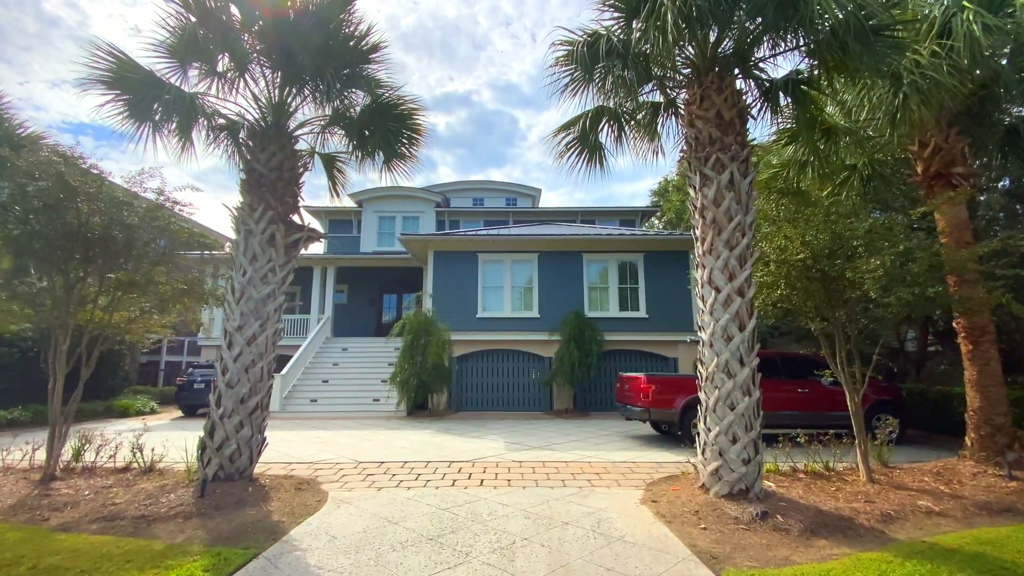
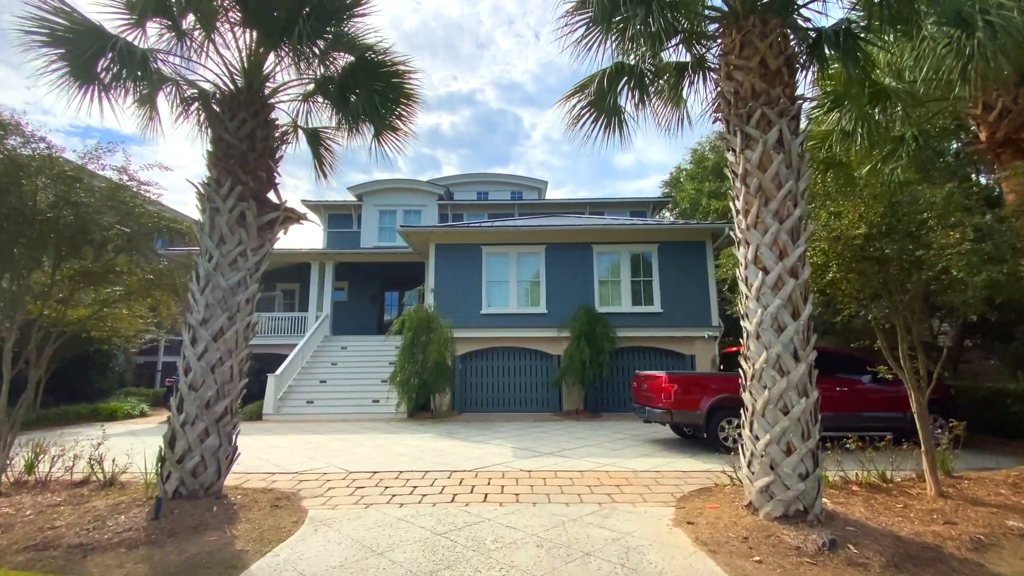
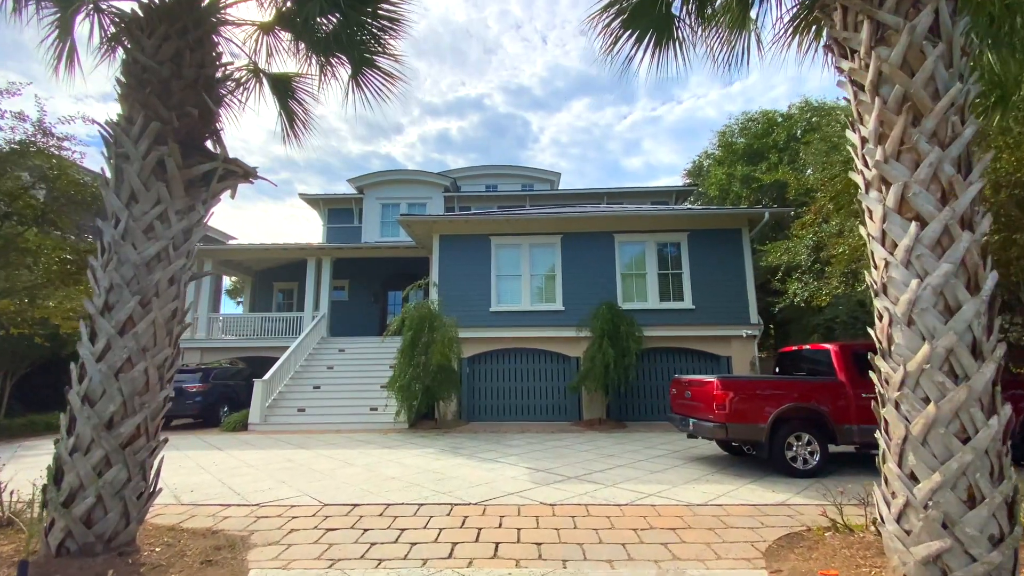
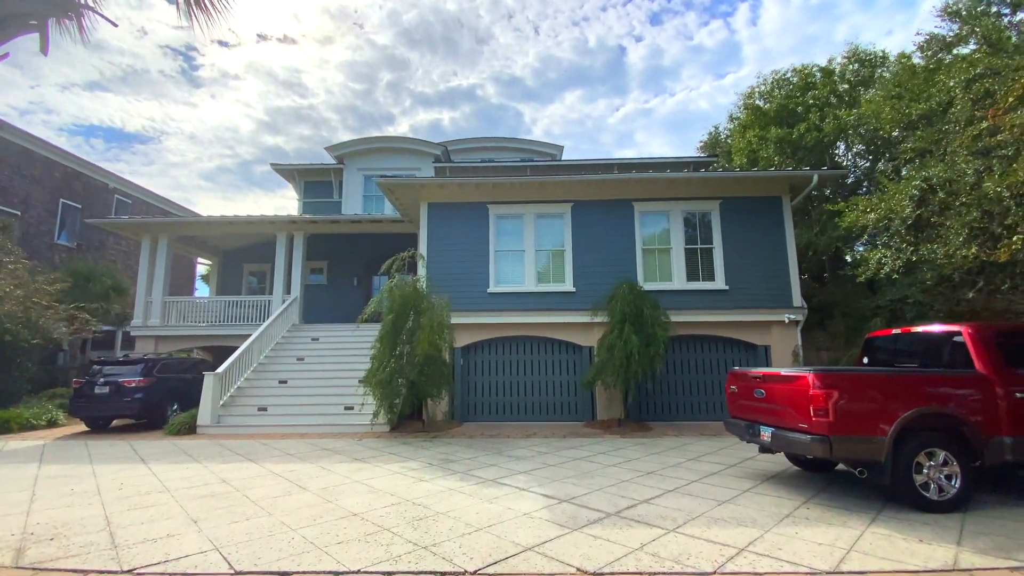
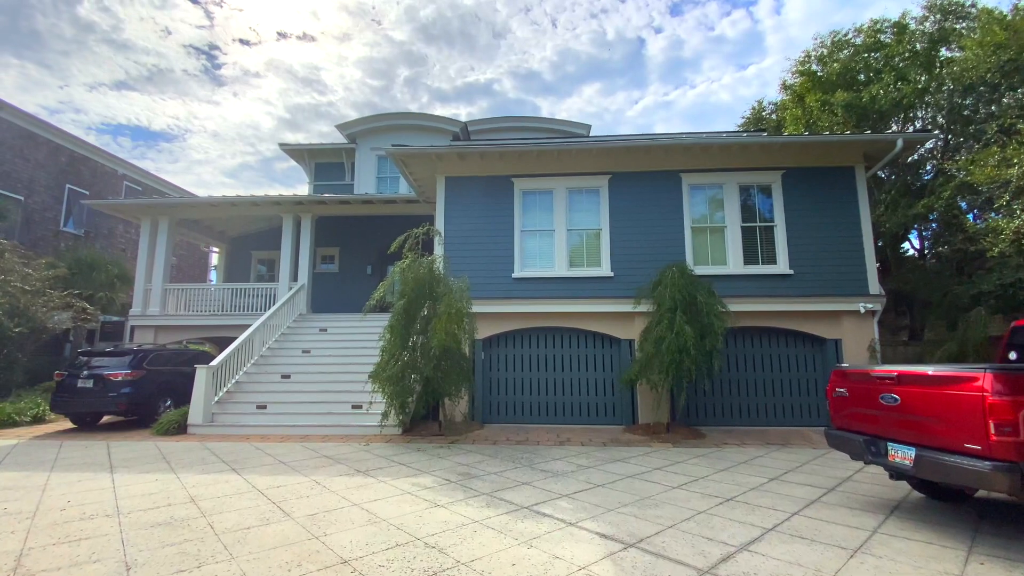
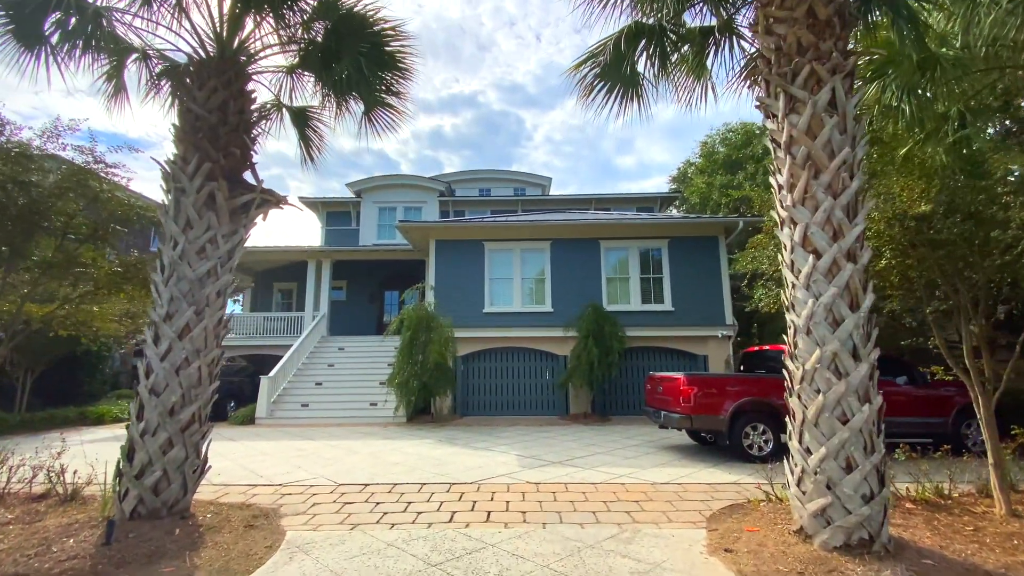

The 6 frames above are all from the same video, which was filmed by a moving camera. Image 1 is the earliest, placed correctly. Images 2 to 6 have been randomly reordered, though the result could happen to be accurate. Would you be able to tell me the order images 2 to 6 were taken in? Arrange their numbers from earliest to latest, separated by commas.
2, 6, 3, 4, 5
